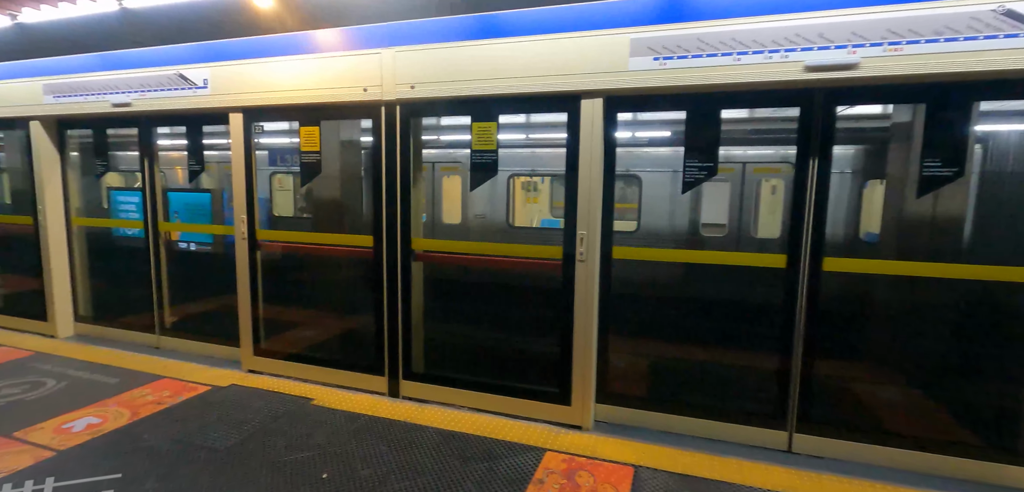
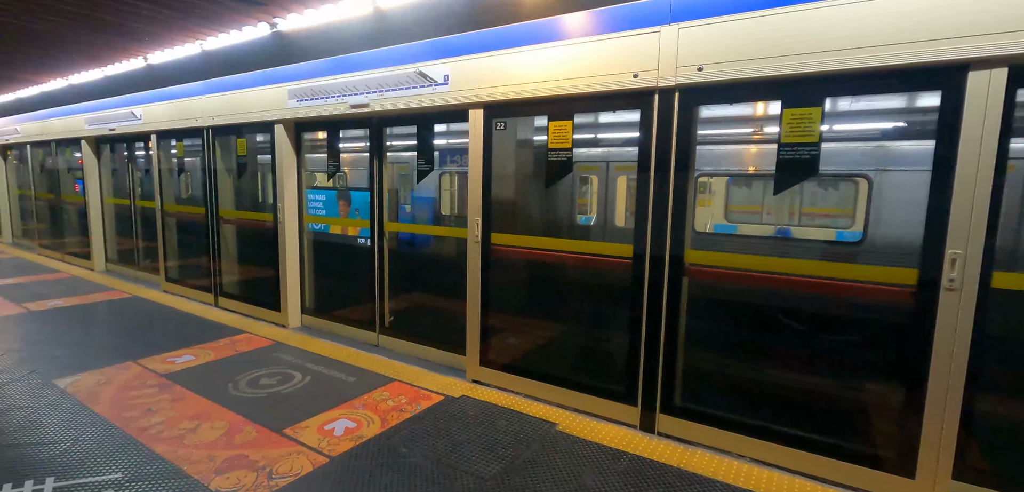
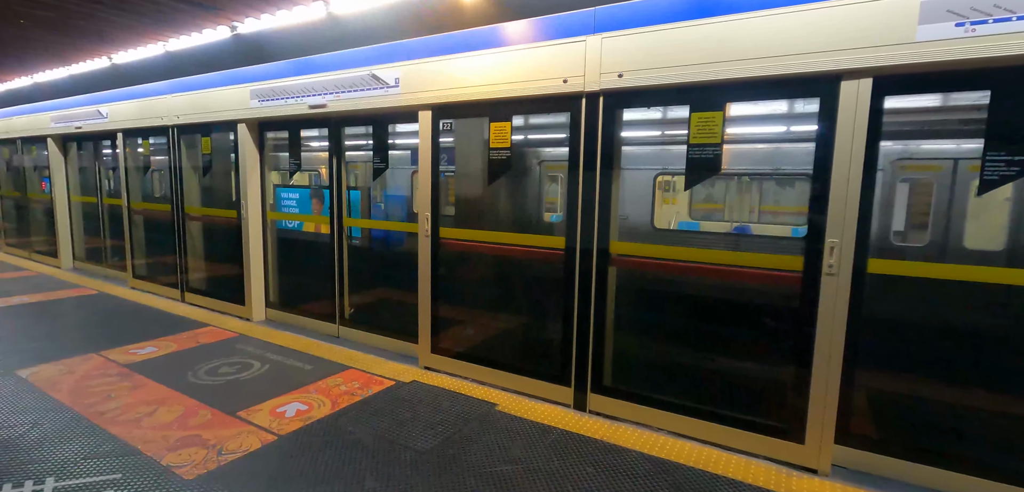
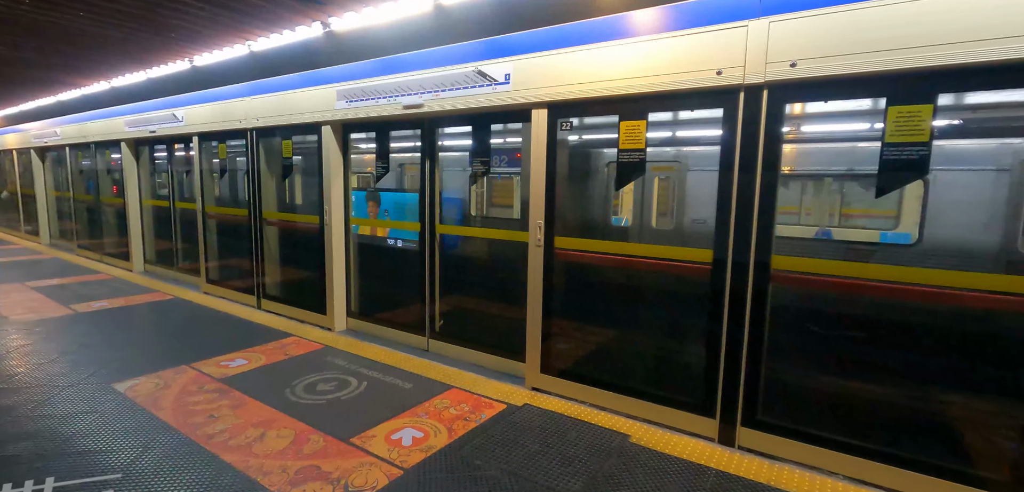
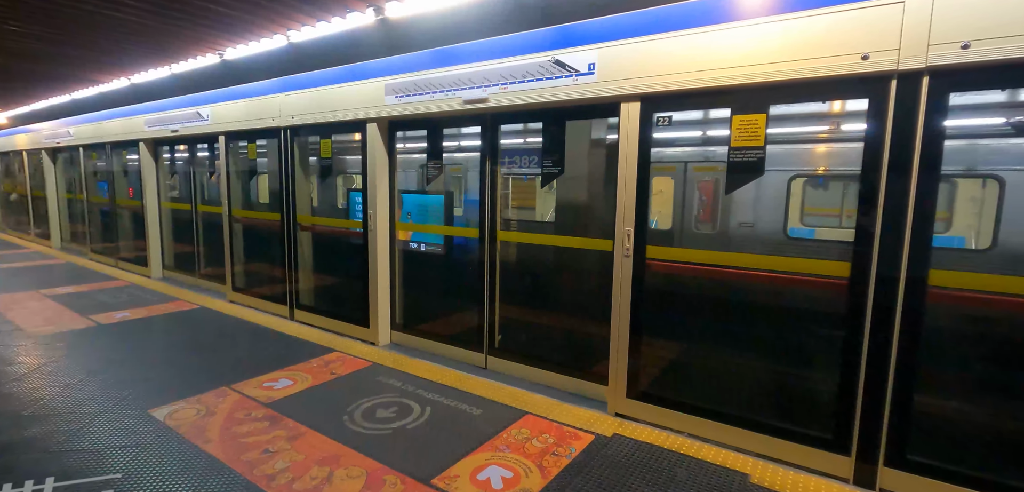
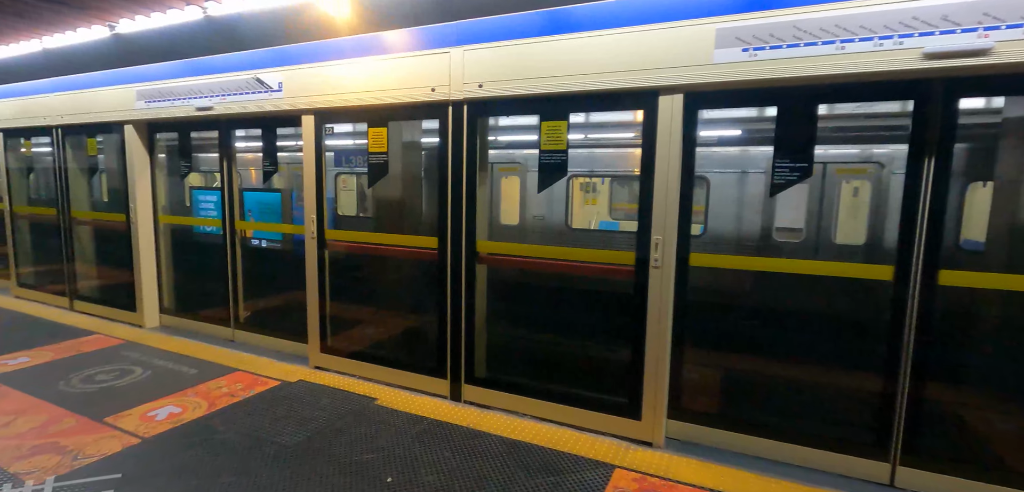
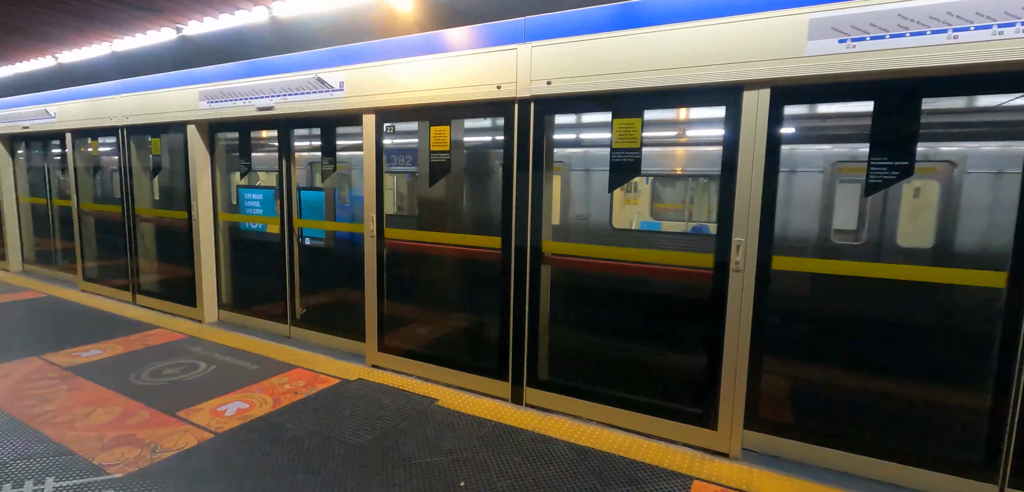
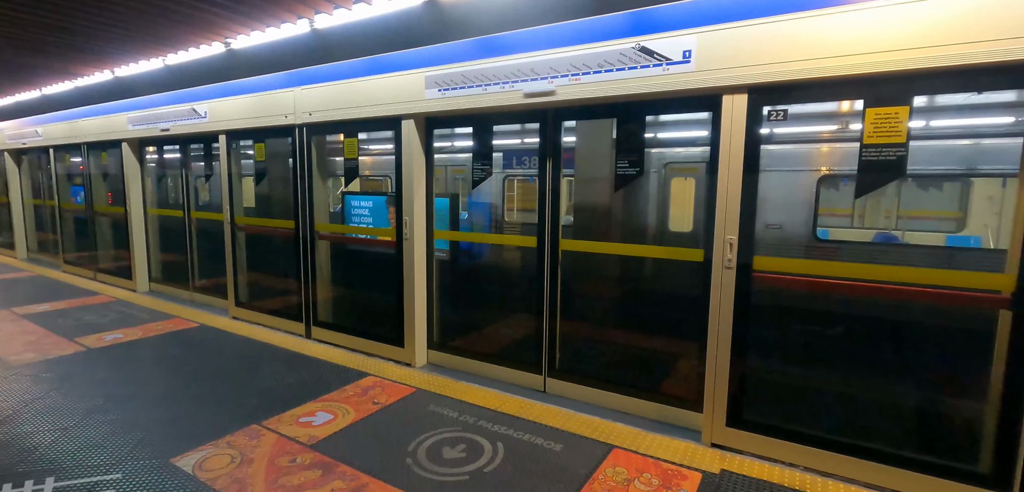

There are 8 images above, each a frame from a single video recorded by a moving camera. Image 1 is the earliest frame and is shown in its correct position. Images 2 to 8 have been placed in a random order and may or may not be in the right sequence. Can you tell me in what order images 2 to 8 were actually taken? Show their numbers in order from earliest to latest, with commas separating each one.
6, 7, 3, 2, 4, 5, 8
